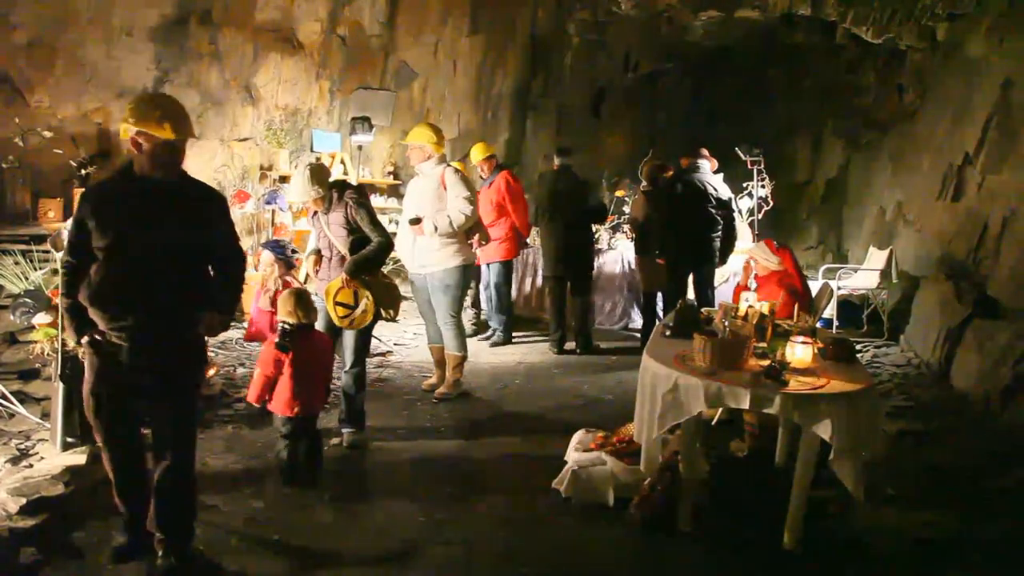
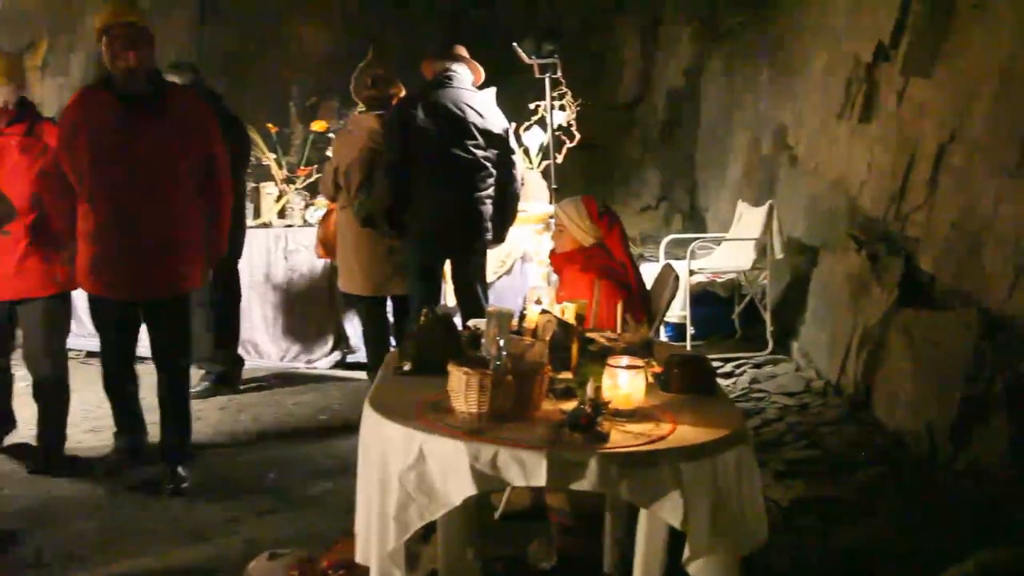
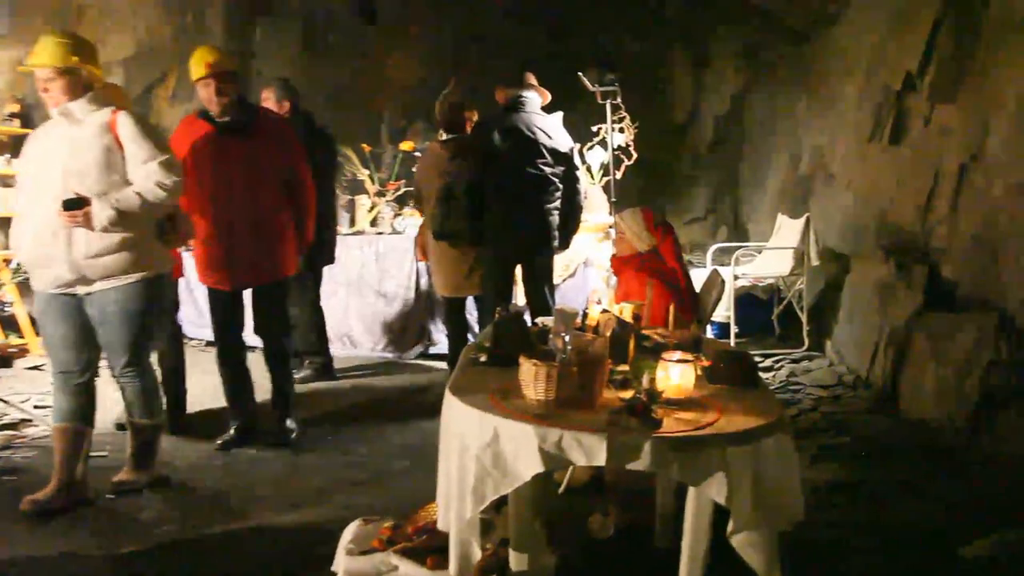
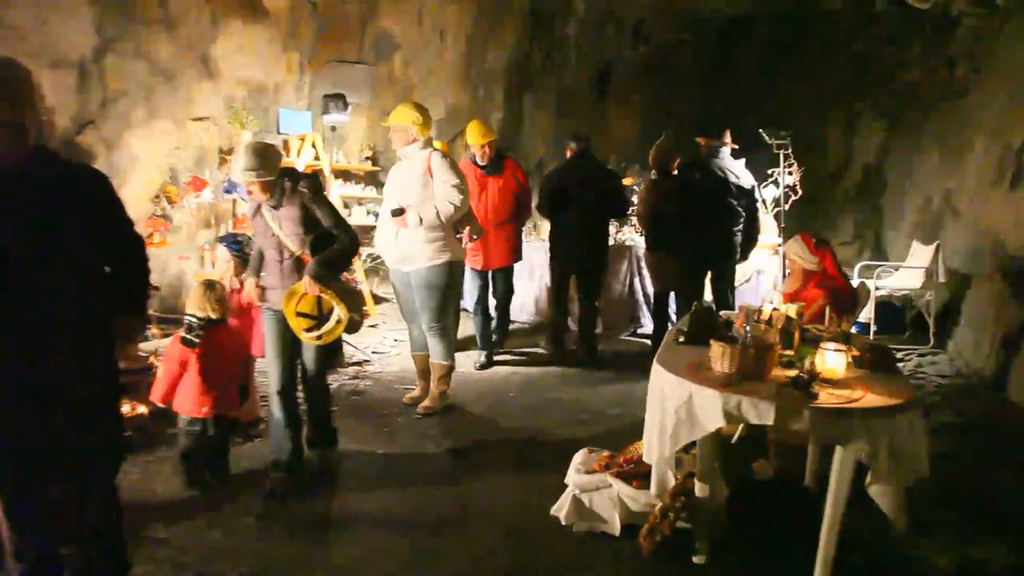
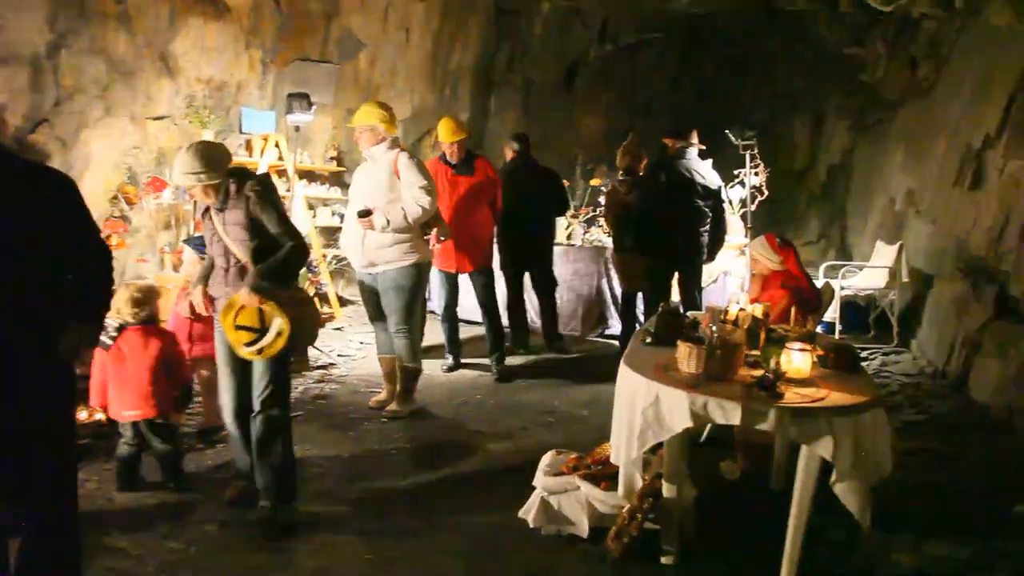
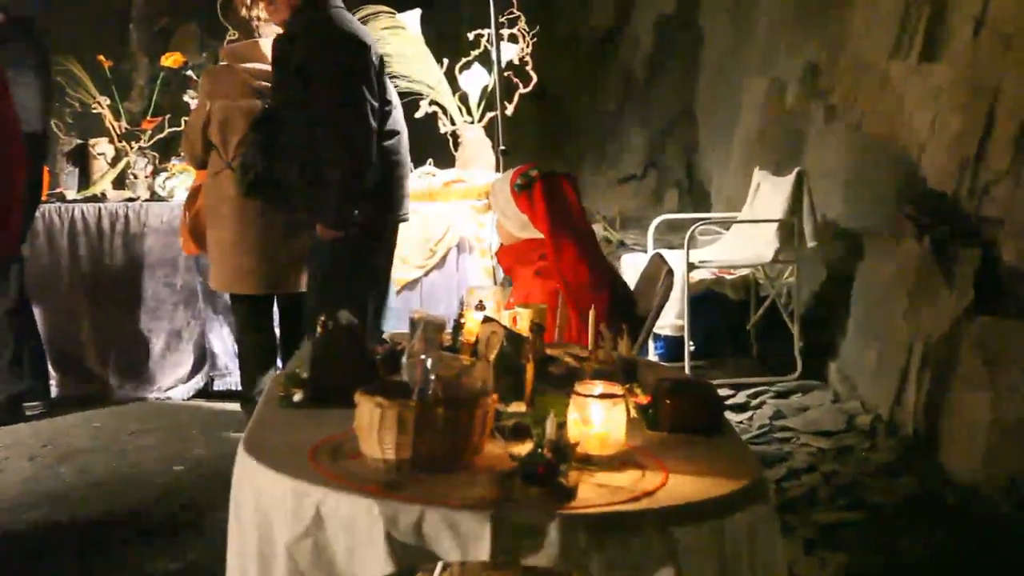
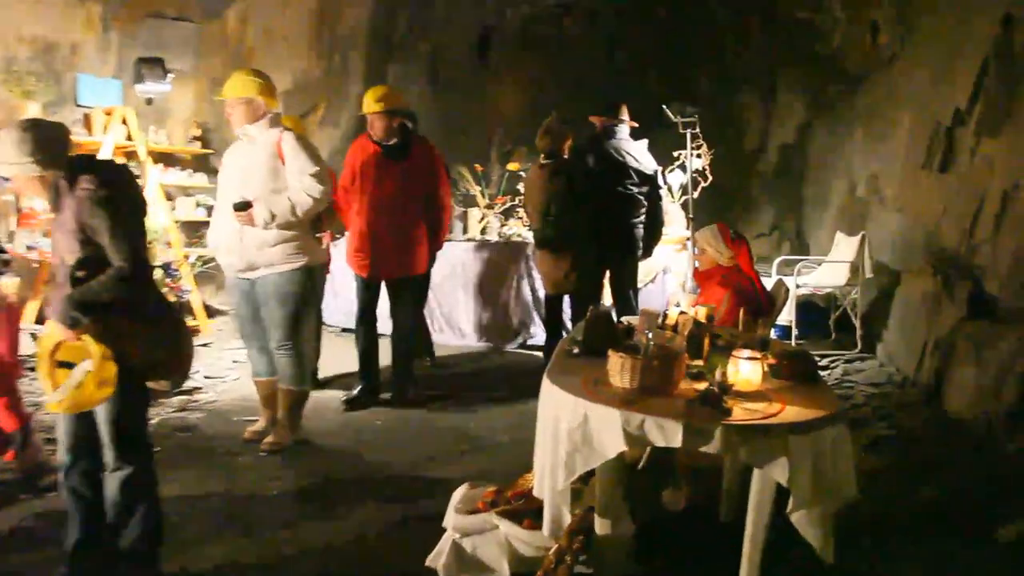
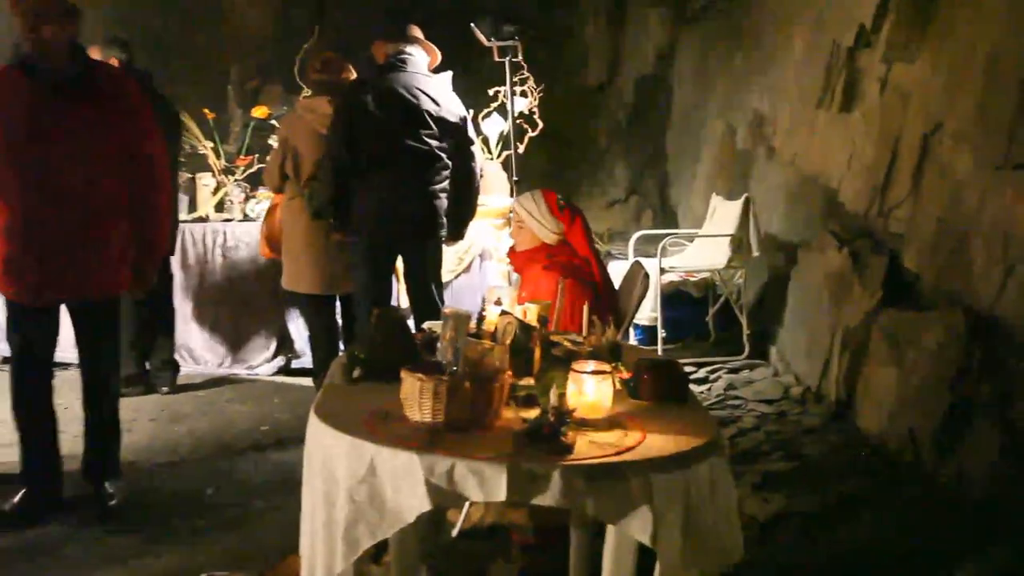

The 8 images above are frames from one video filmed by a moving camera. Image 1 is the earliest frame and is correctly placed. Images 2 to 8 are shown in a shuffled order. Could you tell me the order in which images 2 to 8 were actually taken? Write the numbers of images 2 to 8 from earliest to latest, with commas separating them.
4, 5, 7, 3, 2, 8, 6
